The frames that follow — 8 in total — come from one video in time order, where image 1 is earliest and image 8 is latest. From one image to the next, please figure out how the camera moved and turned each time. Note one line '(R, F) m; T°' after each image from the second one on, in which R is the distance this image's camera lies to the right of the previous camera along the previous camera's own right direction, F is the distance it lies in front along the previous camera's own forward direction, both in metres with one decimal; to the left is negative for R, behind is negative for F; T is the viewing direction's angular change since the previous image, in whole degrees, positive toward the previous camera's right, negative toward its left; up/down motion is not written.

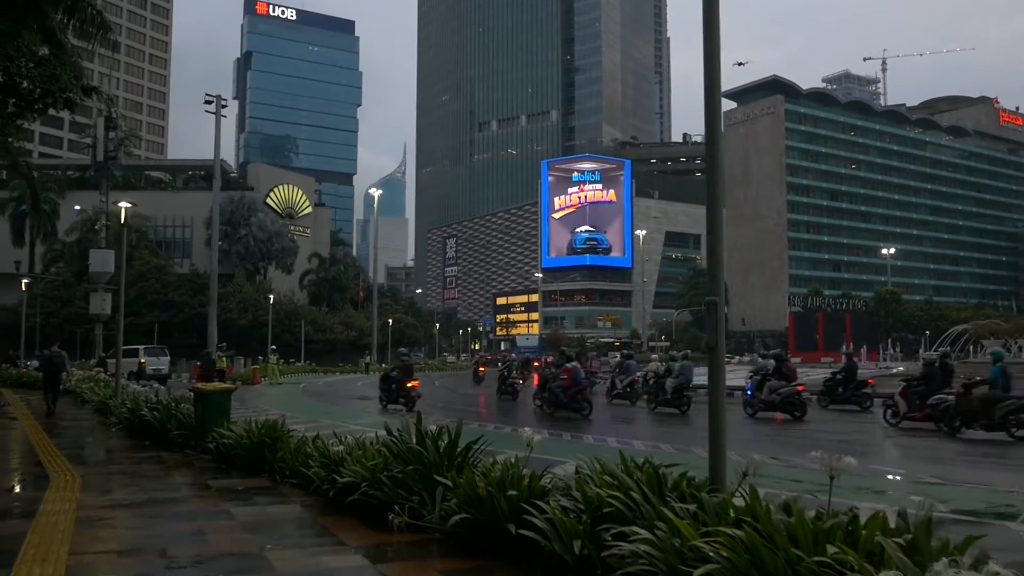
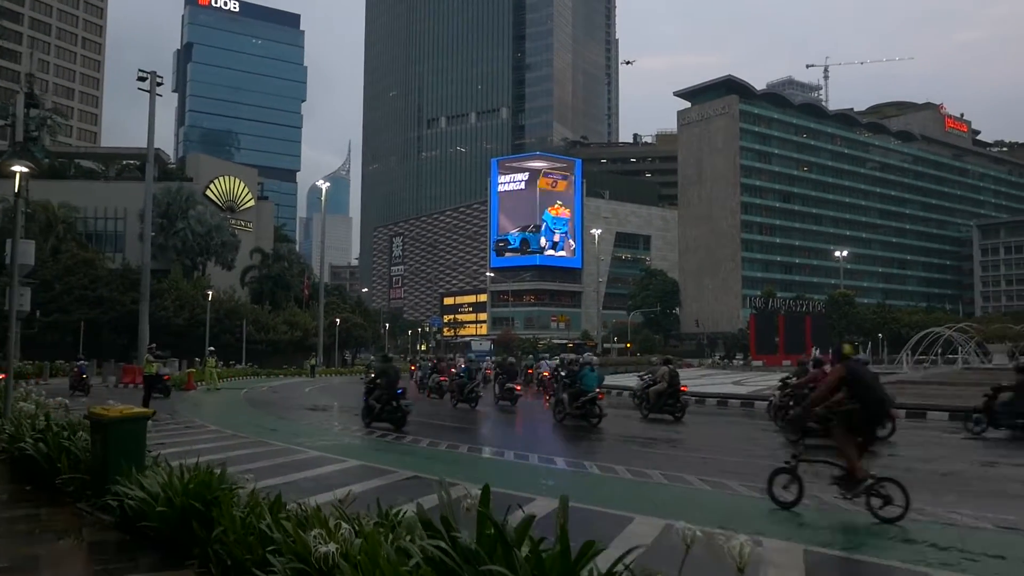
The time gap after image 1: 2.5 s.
(-0.8, +2.8) m; +4°
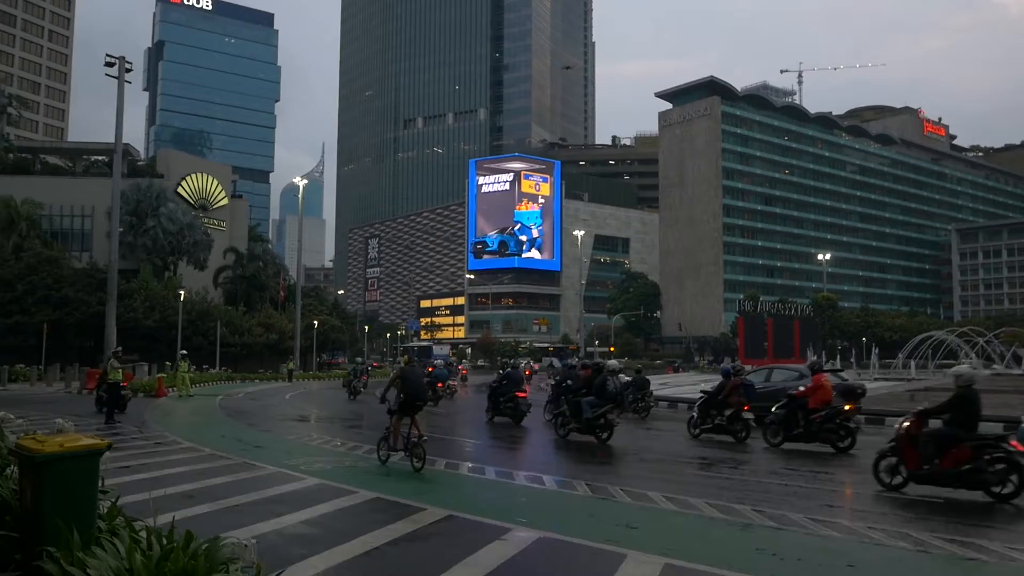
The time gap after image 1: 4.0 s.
(-0.8, +1.9) m; +2°
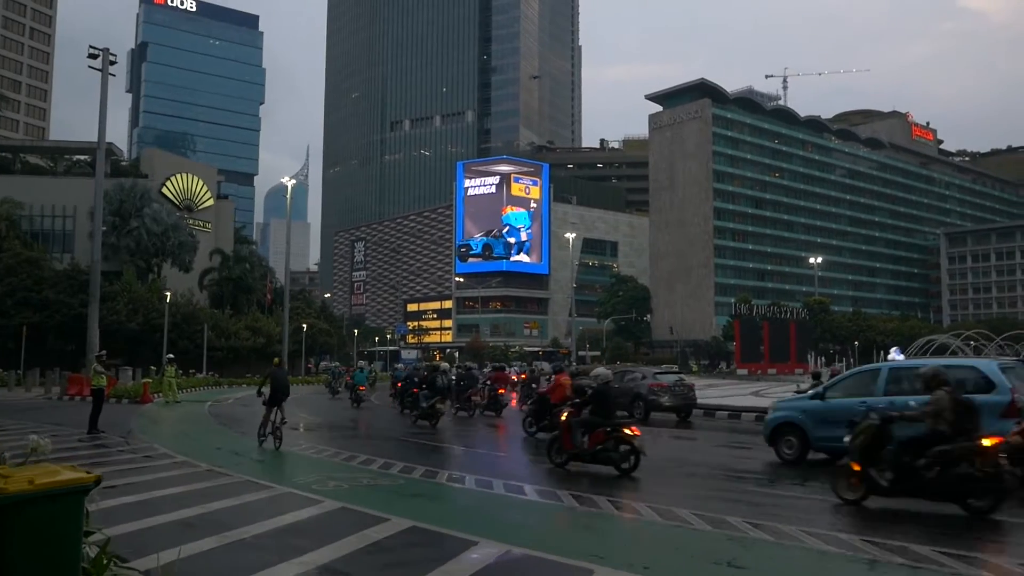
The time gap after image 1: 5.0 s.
(-0.6, +1.2) m; +1°
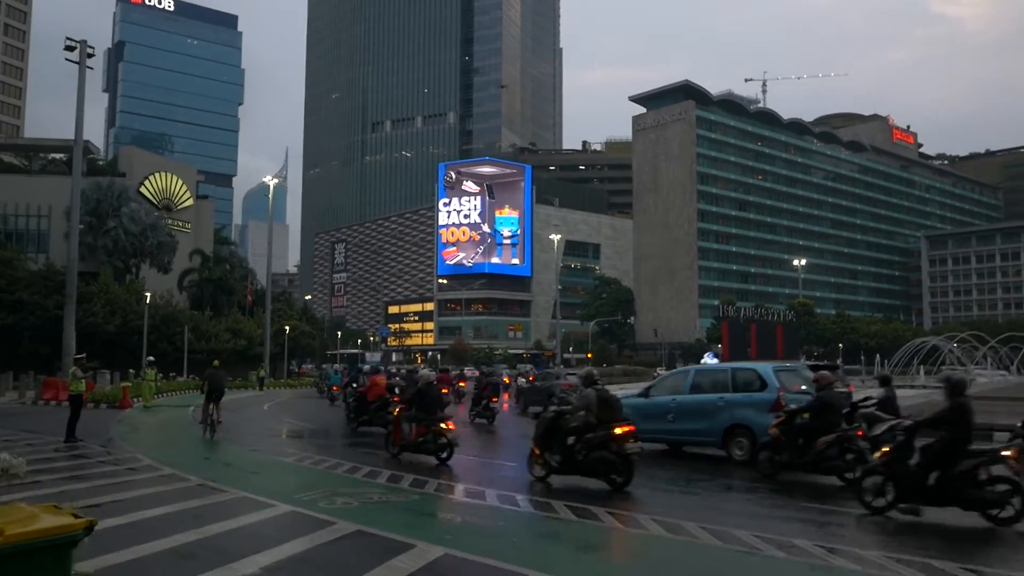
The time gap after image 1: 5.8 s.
(-0.5, +0.8) m; +1°
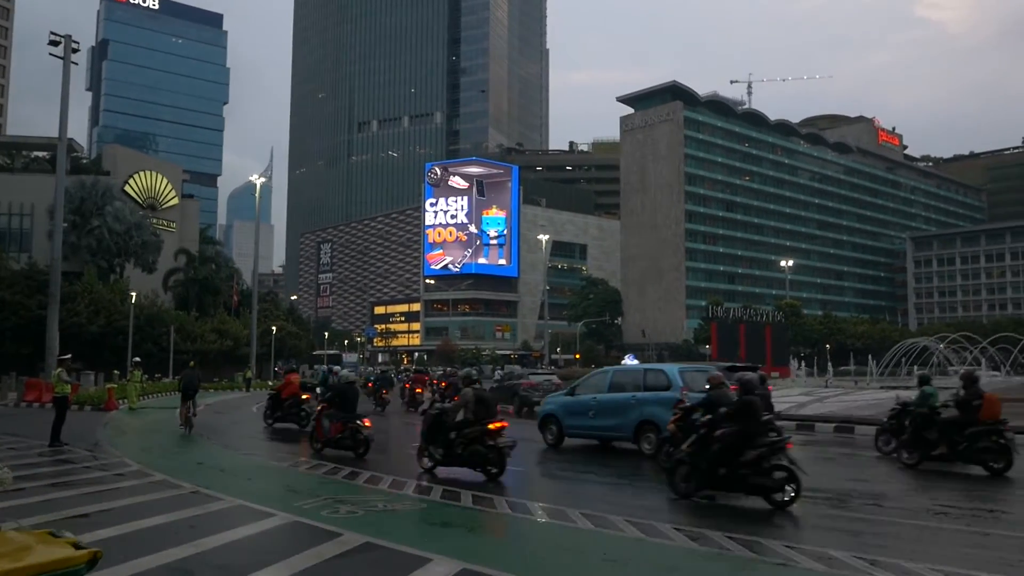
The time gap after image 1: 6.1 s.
(-0.3, +0.3) m; +1°
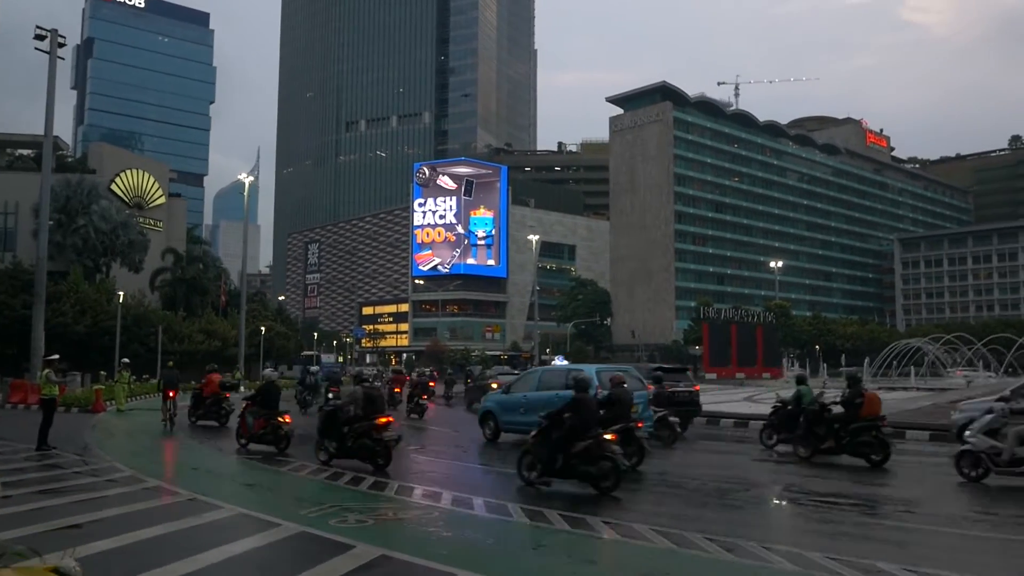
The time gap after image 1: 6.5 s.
(-0.3, +0.4) m; +1°
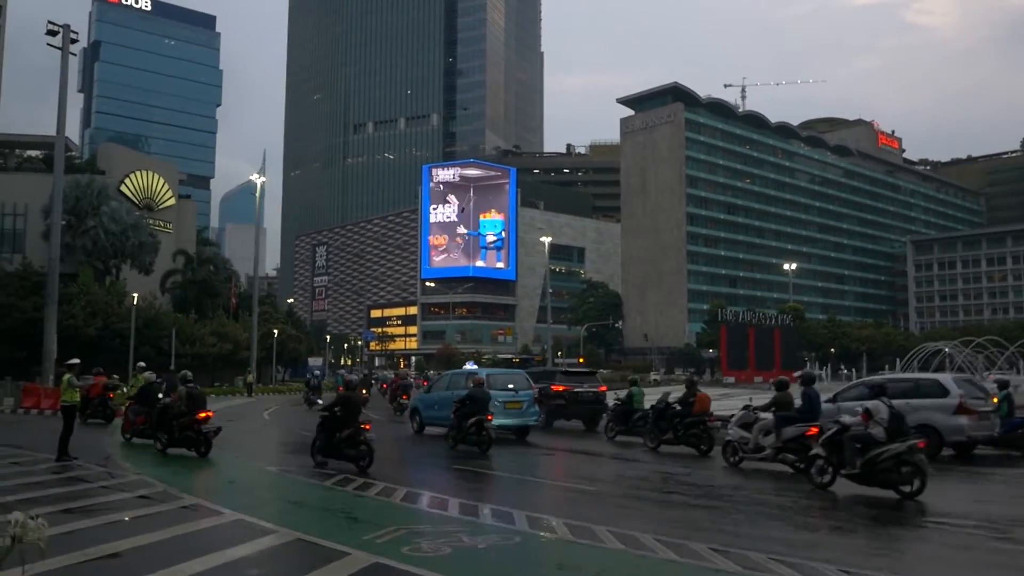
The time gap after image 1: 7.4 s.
(-0.7, +0.9) m; 0°
